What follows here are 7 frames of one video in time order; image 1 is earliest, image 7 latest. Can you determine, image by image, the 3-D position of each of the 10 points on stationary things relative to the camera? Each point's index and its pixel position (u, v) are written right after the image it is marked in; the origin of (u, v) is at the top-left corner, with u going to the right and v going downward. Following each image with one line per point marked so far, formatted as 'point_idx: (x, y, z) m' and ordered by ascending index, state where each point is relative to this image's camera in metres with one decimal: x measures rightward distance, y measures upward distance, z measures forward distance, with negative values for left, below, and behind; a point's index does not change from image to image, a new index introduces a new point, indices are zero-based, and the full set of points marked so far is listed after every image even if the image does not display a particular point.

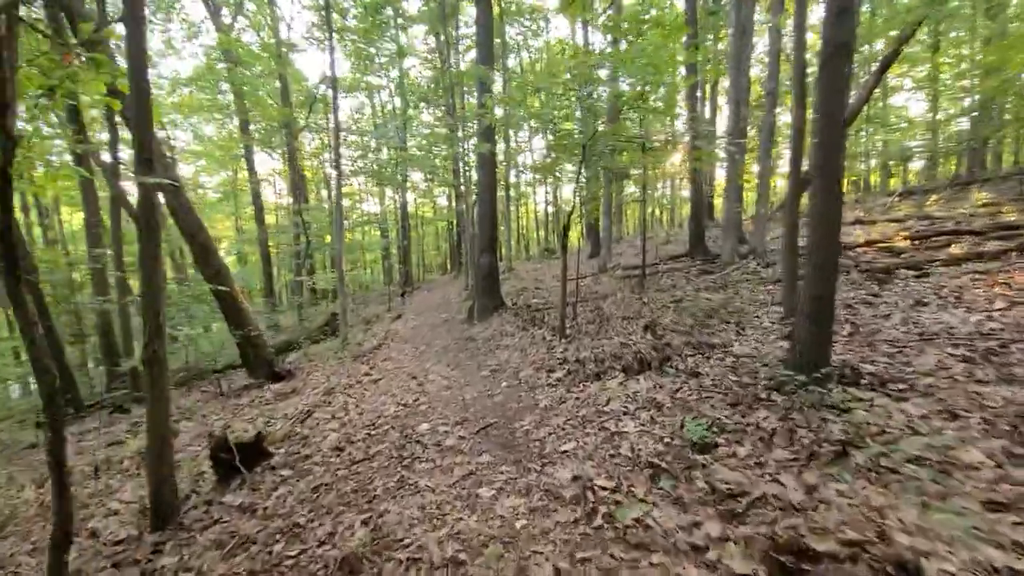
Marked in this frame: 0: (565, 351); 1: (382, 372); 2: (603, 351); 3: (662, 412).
0: (+0.8, -0.9, +7.0) m
1: (-2.2, -1.4, +8.2) m
2: (+1.2, -0.8, +6.2) m
3: (+1.2, -1.0, +4.1) m
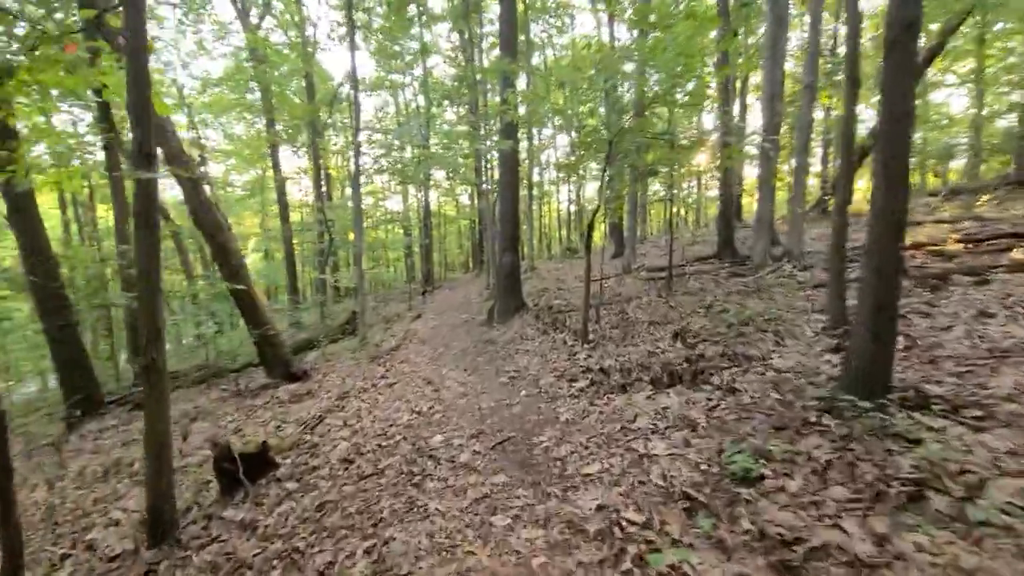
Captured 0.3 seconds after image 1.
0: (+1.0, -1.0, +6.6) m
1: (-1.8, -1.4, +7.9) m
2: (+1.4, -0.9, +5.9) m
3: (+1.4, -1.1, +3.7) m
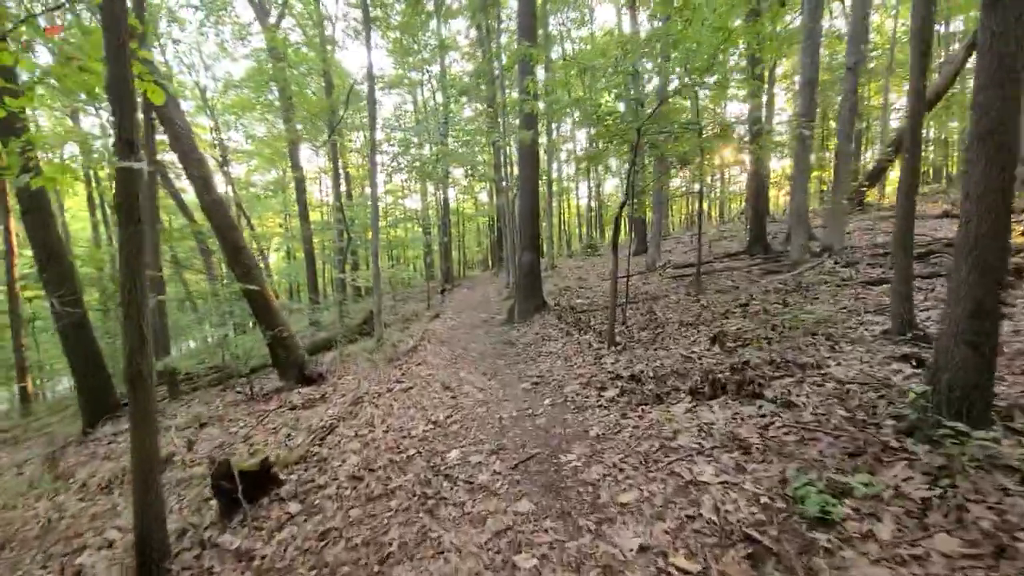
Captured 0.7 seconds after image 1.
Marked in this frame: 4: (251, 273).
0: (+1.3, -0.9, +6.1) m
1: (-1.5, -1.4, +7.6) m
2: (+1.7, -0.9, +5.4) m
3: (+1.5, -1.1, +3.2) m
4: (-4.6, +0.3, +8.8) m
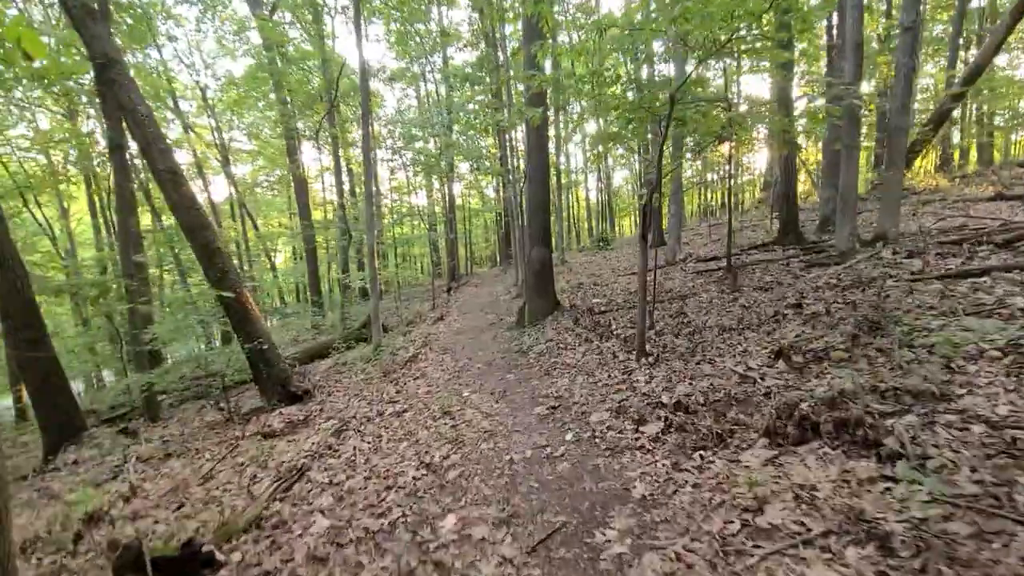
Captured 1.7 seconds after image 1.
0: (+1.4, -1.0, +5.0) m
1: (-1.4, -1.5, +6.5) m
2: (+1.8, -0.9, +4.2) m
3: (+1.6, -1.1, +2.1) m
4: (-4.5, +0.2, +7.7) m
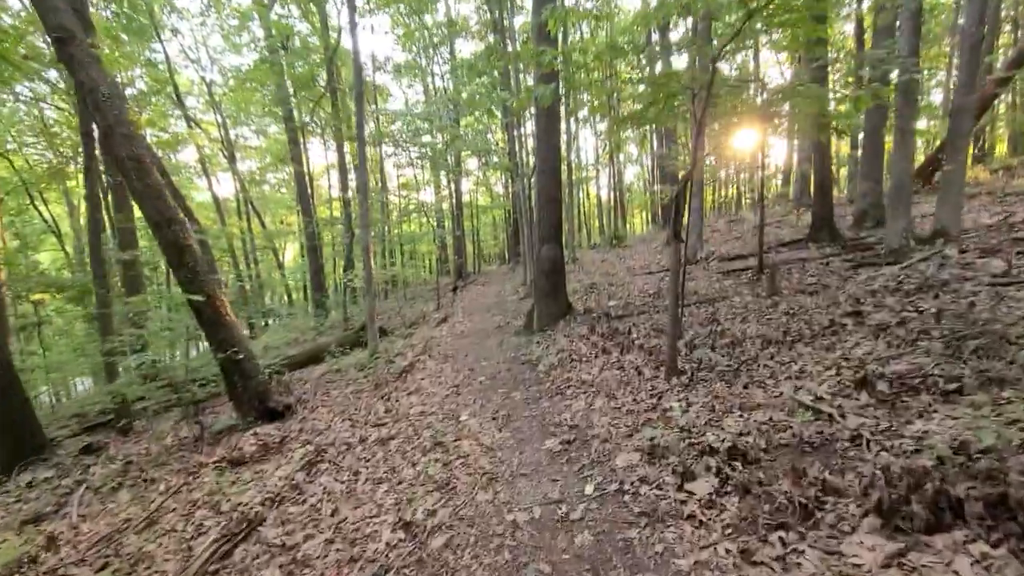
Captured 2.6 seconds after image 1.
0: (+1.5, -1.0, +4.0) m
1: (-1.3, -1.5, +5.6) m
2: (+1.8, -1.0, +3.3) m
3: (+1.6, -1.2, +1.1) m
4: (-4.4, +0.2, +6.9) m
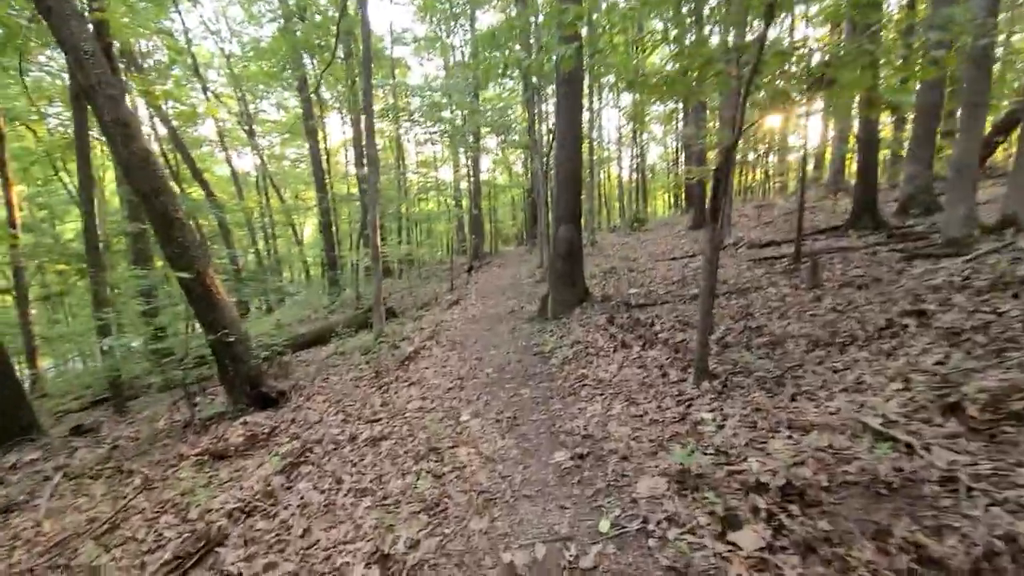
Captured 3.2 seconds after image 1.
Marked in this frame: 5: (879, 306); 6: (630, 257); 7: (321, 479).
0: (+1.5, -1.0, +3.4) m
1: (-1.2, -1.3, +5.0) m
2: (+1.8, -0.9, +2.6) m
3: (+1.5, -1.3, +0.5) m
4: (-4.2, +0.5, +6.4) m
5: (+4.0, -0.2, +5.4) m
6: (+3.5, +0.9, +14.4) m
7: (-1.5, -1.5, +3.9) m
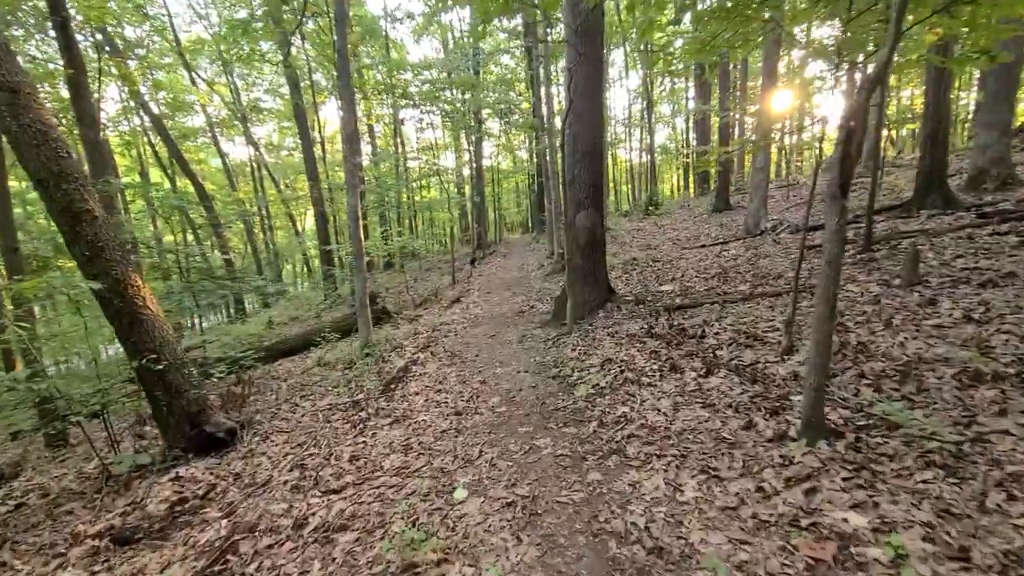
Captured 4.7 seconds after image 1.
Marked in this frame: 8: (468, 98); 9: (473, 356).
0: (+1.6, -1.1, +1.9) m
1: (-1.1, -1.4, +3.6) m
2: (+1.9, -1.1, +1.1) m
3: (+1.6, -1.5, -1.0) m
4: (-4.1, +0.3, +4.9) m
5: (+4.1, -0.2, +3.8) m
6: (+3.6, +1.1, +12.9) m
7: (-1.4, -1.7, +2.5) m
8: (-1.5, +5.9, +15.1) m
9: (-0.6, -0.9, +6.8) m
